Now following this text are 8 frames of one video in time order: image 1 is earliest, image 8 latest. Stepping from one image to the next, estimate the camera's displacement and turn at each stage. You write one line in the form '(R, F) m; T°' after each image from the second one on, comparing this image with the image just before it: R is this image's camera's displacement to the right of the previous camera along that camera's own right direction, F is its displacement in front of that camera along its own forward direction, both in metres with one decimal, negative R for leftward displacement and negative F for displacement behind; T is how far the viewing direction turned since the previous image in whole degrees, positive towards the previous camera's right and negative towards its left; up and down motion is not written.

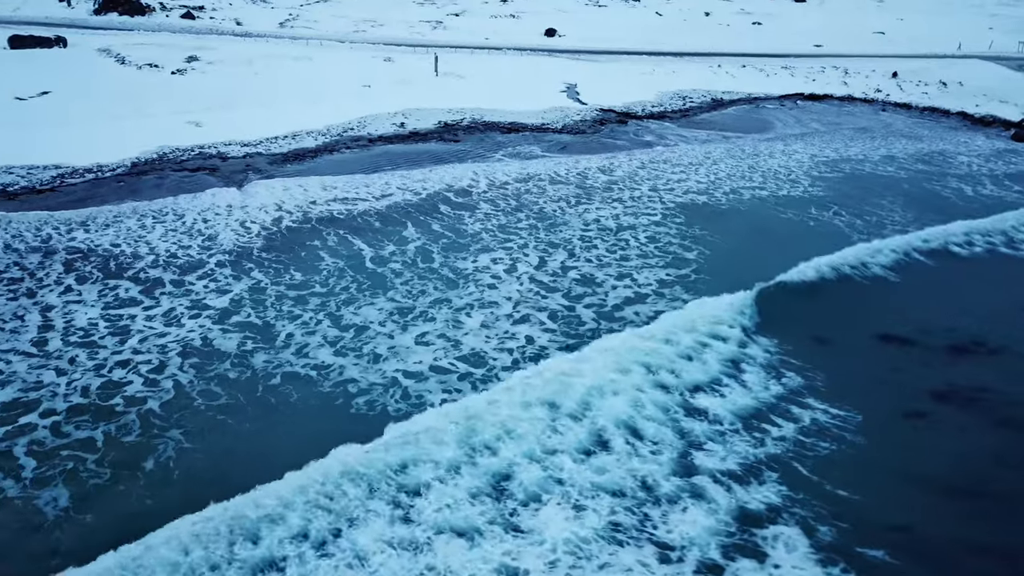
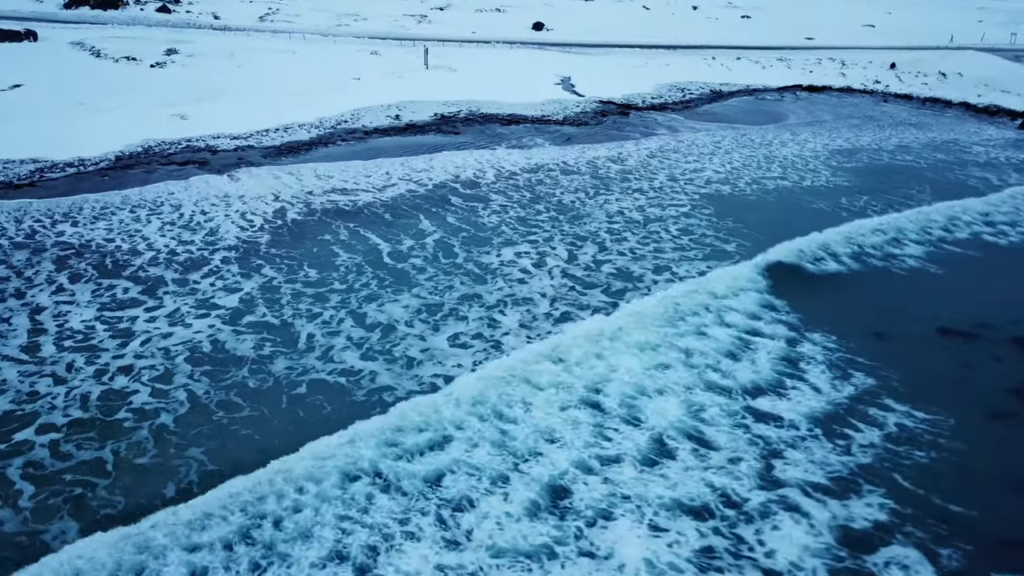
(-0.9, +0.8) m; +2°
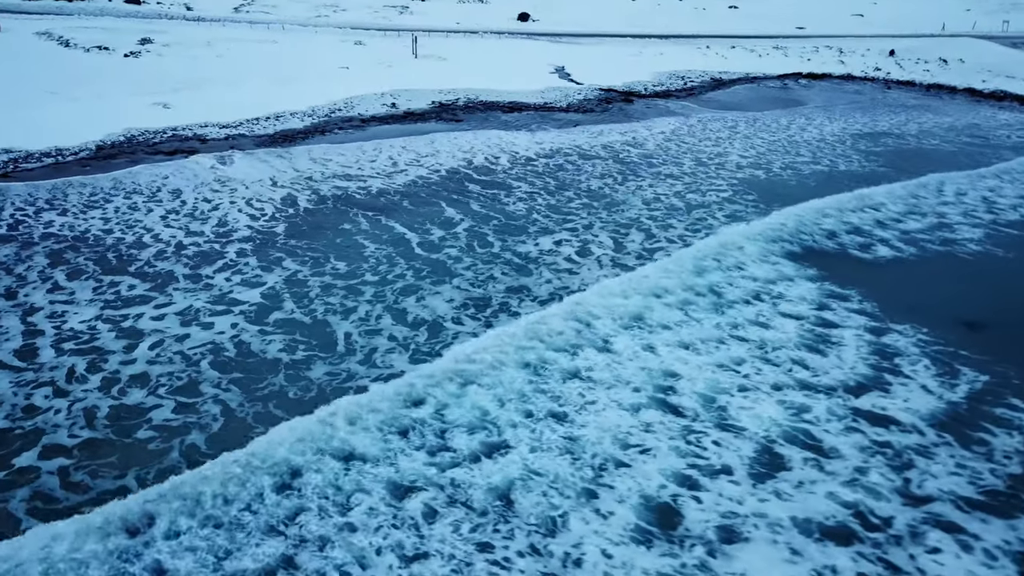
(-1.1, +1.0) m; +2°
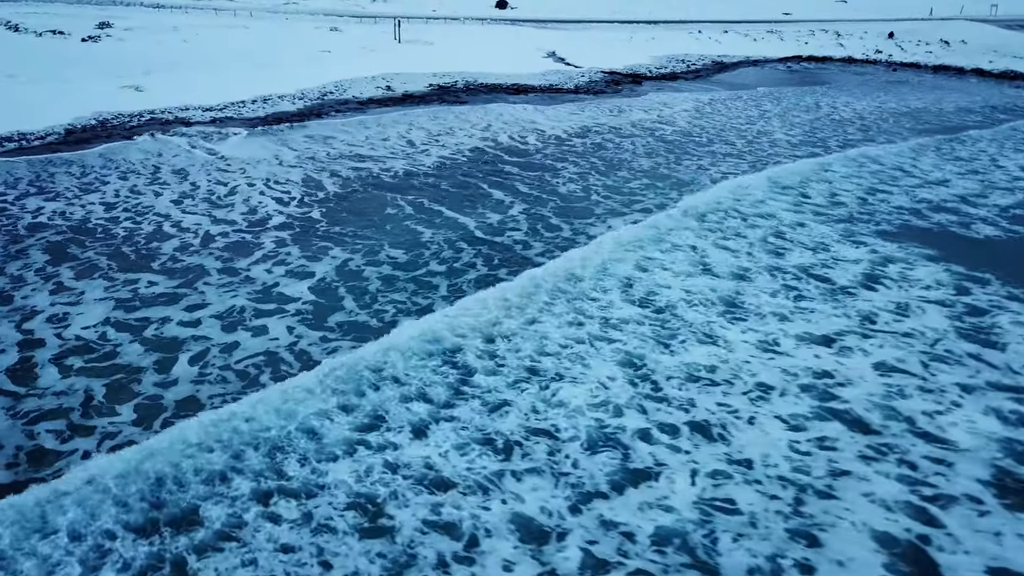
(-1.7, +1.6) m; +3°
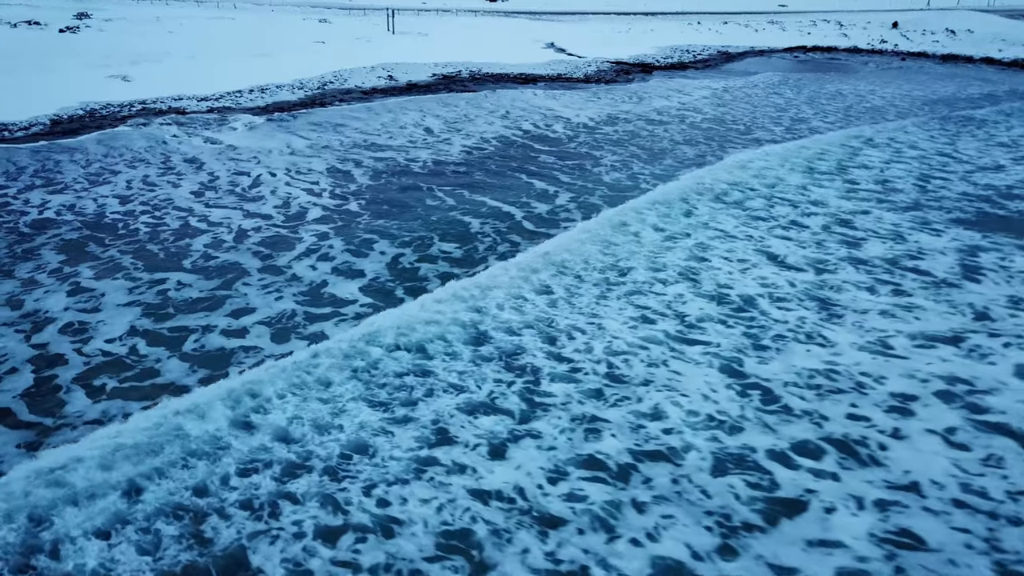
(-1.1, +1.0) m; +2°
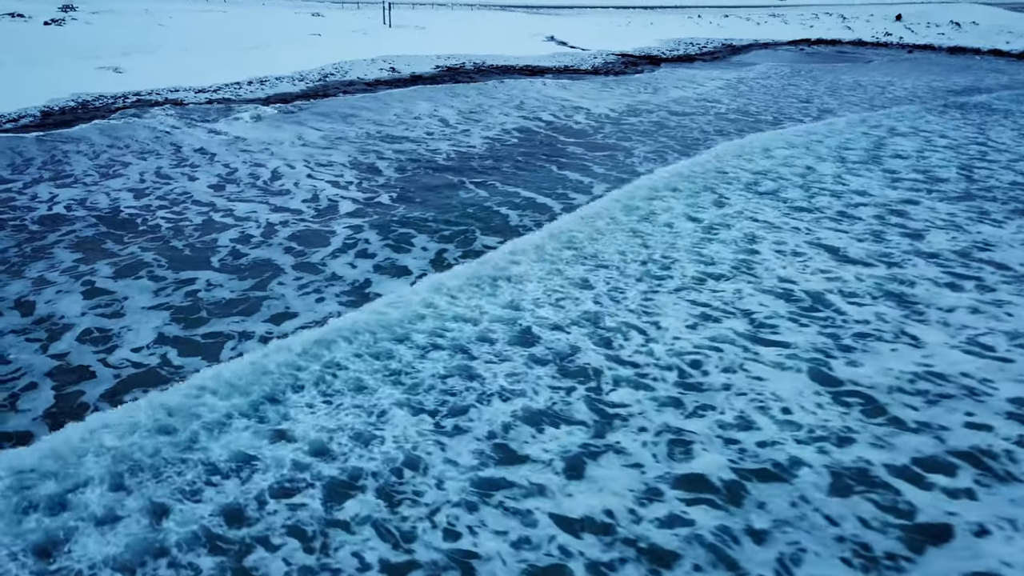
(-0.8, +0.7) m; +1°
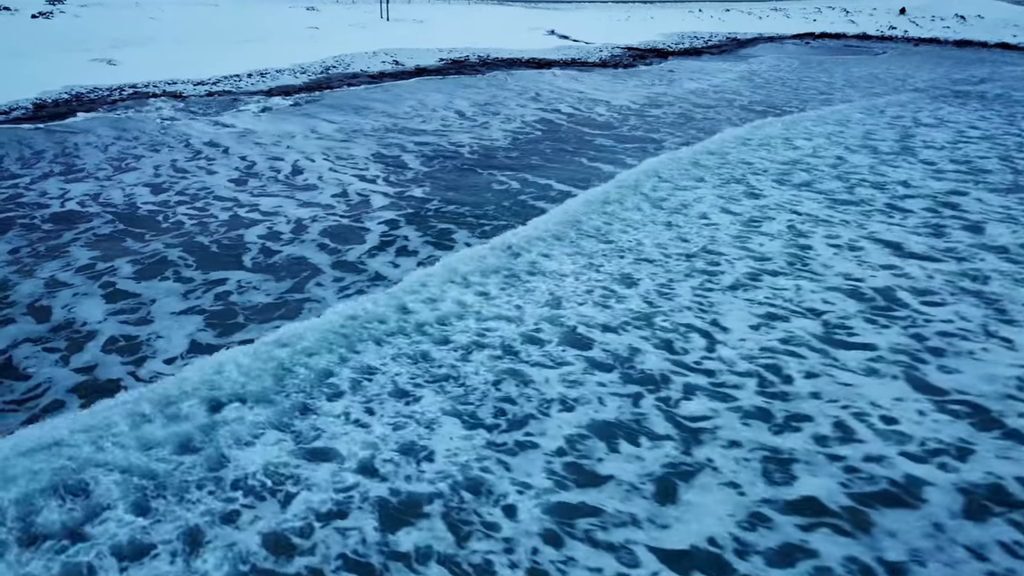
(-0.7, +0.6) m; +1°
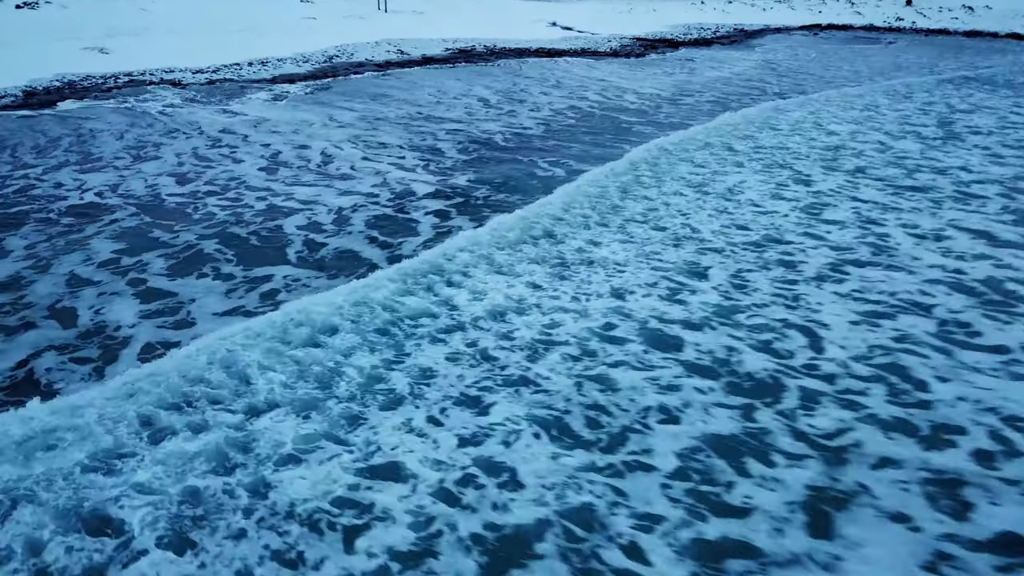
(-0.9, +0.8) m; +1°
